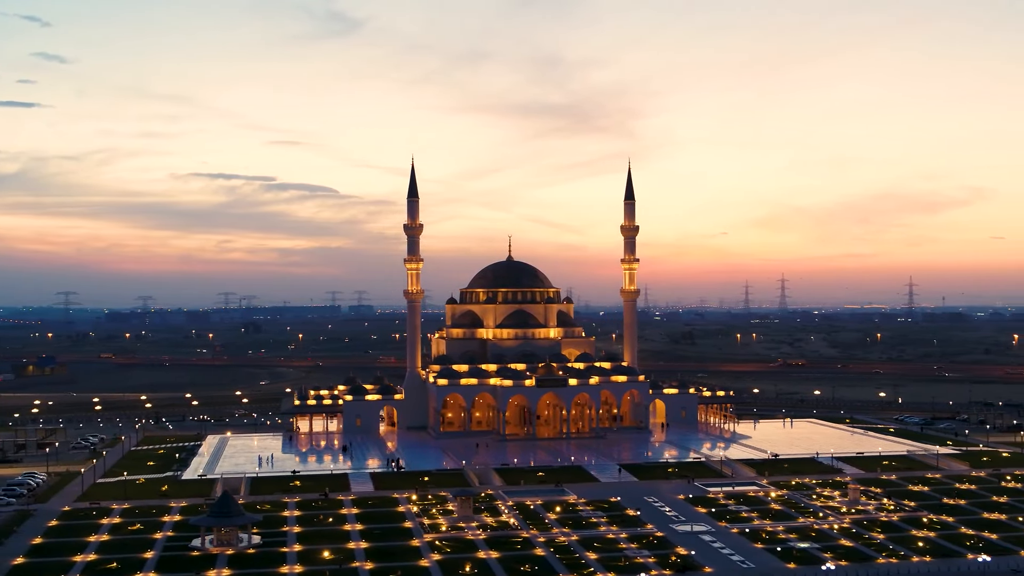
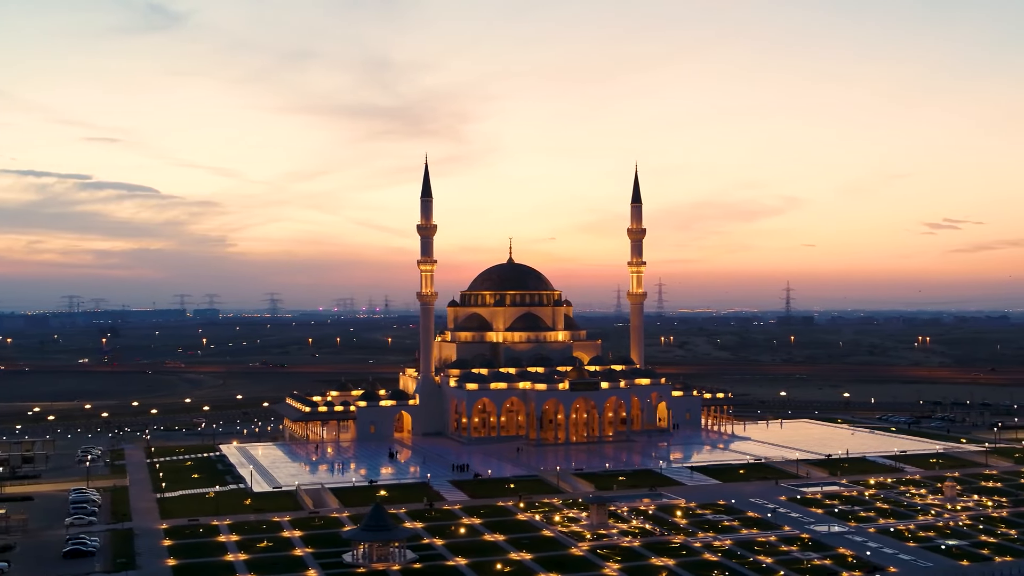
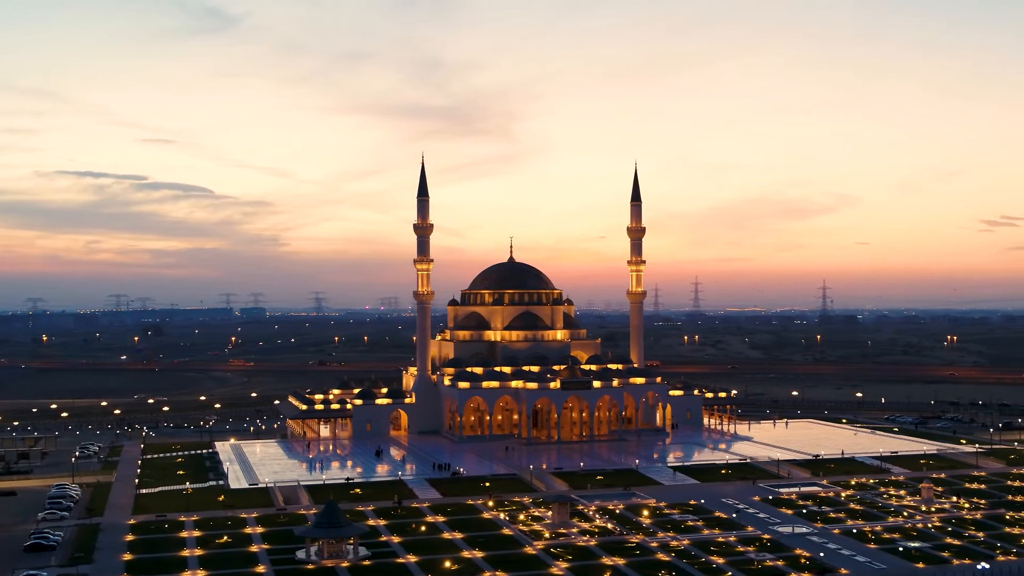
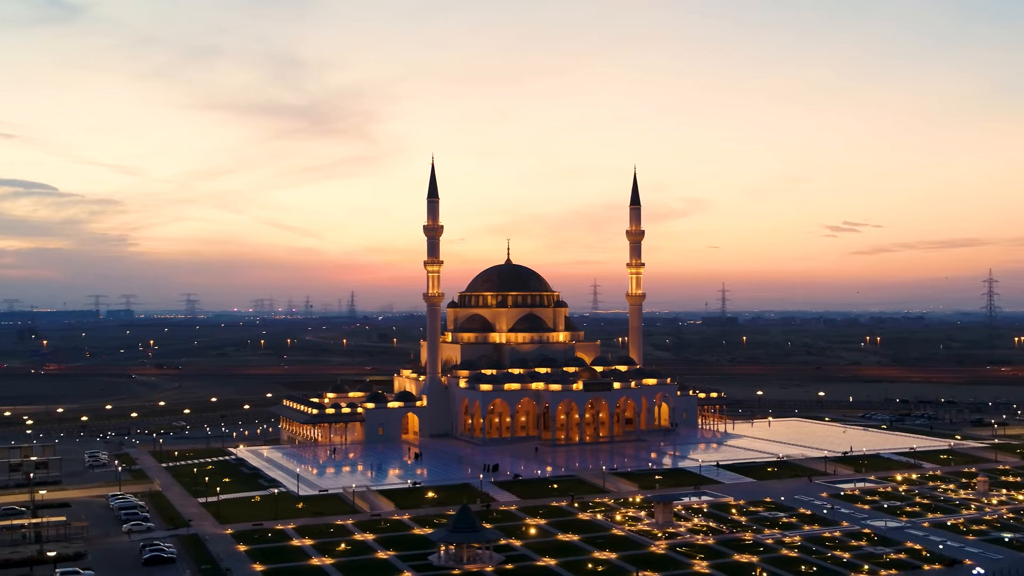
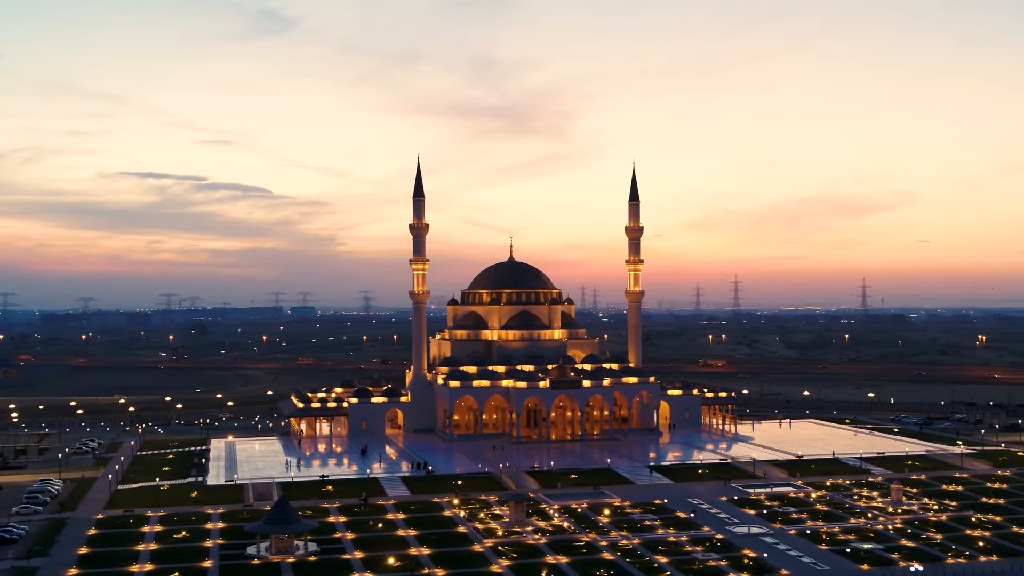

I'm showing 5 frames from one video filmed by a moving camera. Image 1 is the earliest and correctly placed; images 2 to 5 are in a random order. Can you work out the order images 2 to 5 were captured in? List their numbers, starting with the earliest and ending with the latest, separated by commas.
5, 3, 2, 4
